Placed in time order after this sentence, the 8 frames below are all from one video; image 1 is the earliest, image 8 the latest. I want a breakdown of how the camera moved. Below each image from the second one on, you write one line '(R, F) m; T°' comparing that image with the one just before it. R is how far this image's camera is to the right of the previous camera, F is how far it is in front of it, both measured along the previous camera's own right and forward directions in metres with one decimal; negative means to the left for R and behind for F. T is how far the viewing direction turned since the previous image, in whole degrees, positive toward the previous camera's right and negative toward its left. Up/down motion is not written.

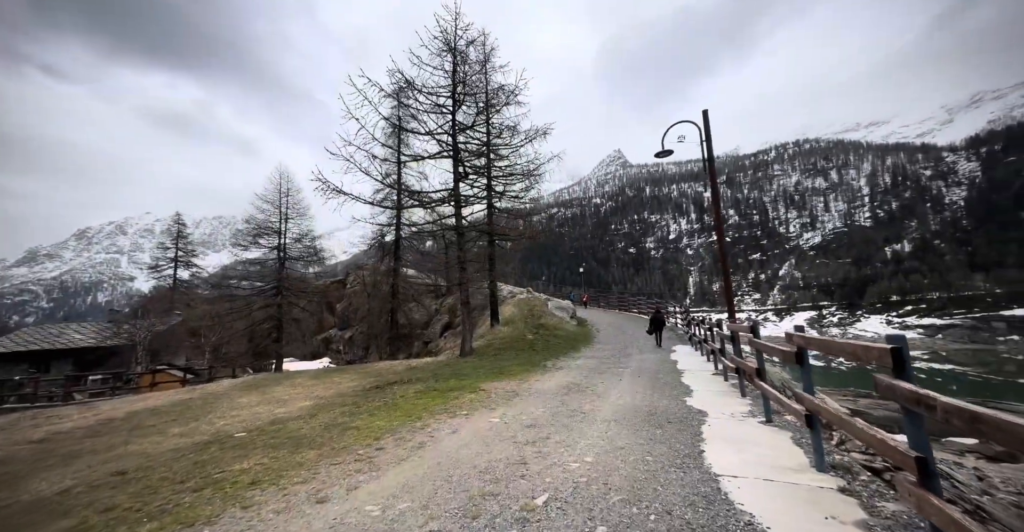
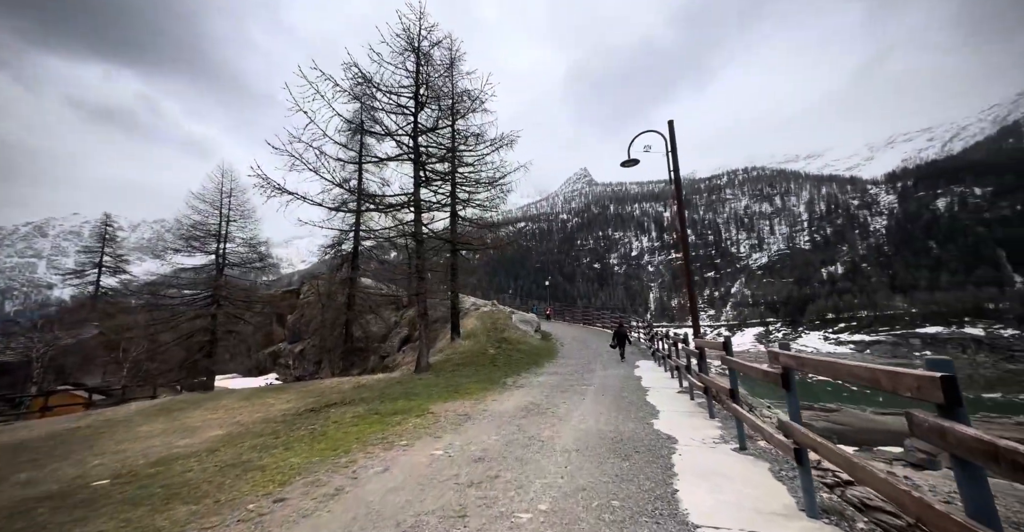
(+0.2, +0.6) m; +4°
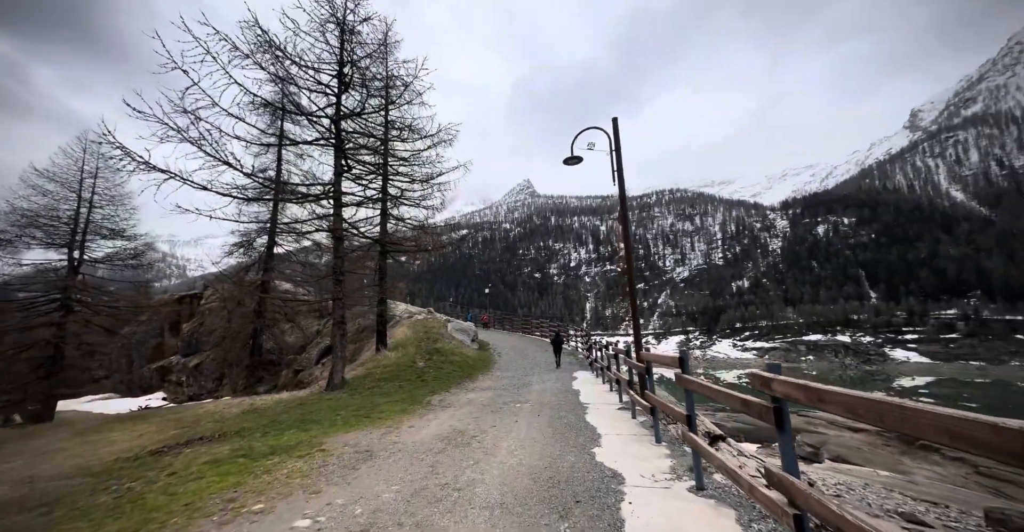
(+0.3, +1.0) m; +8°
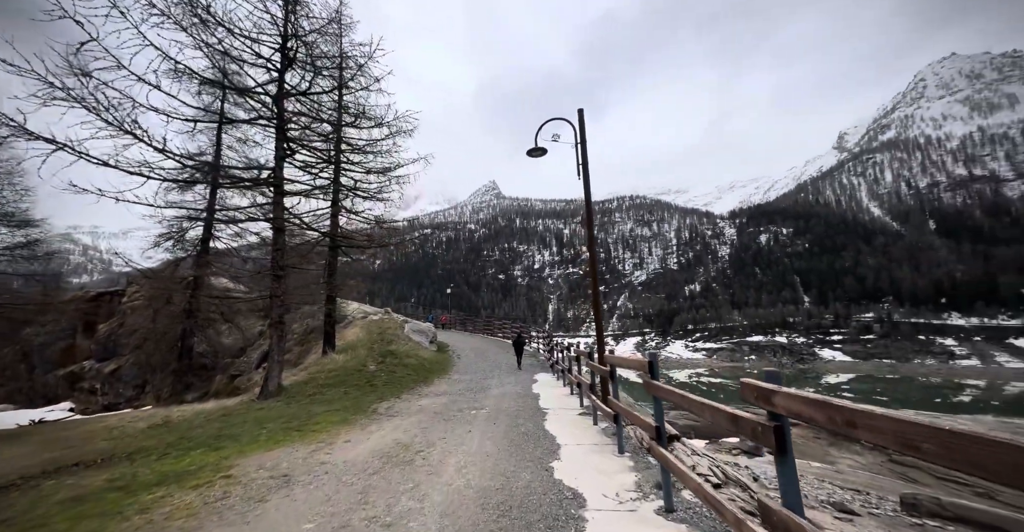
(+0.1, +0.6) m; +5°
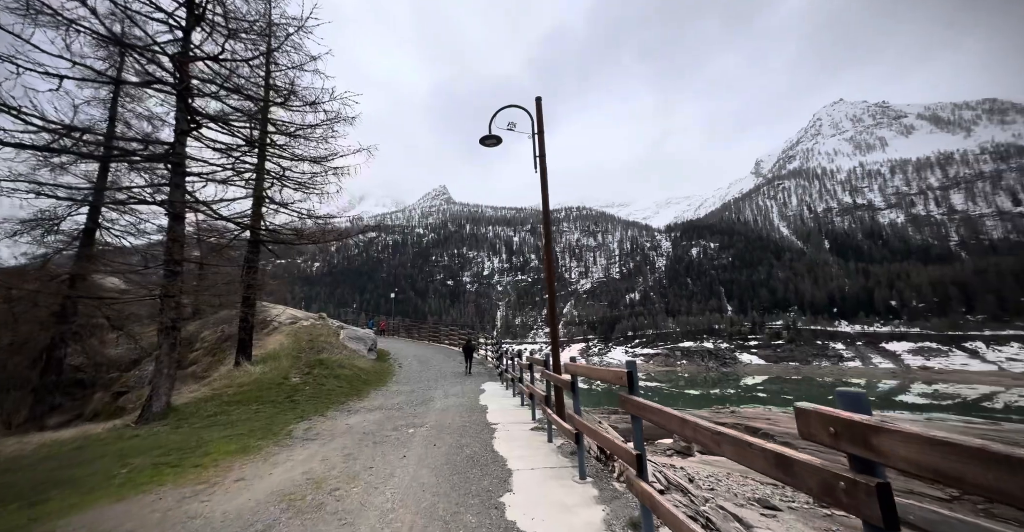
(0.0, +0.9) m; +7°
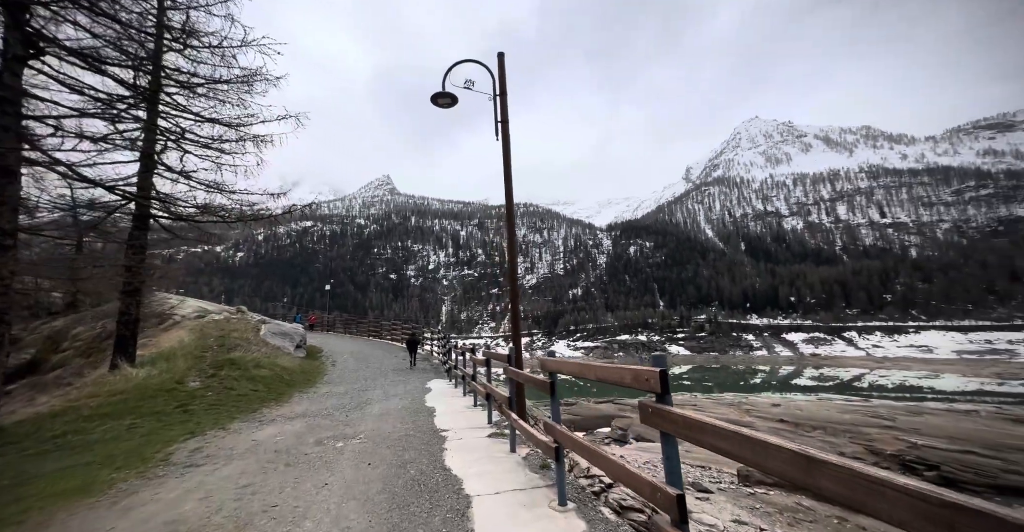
(-0.2, +1.3) m; +7°
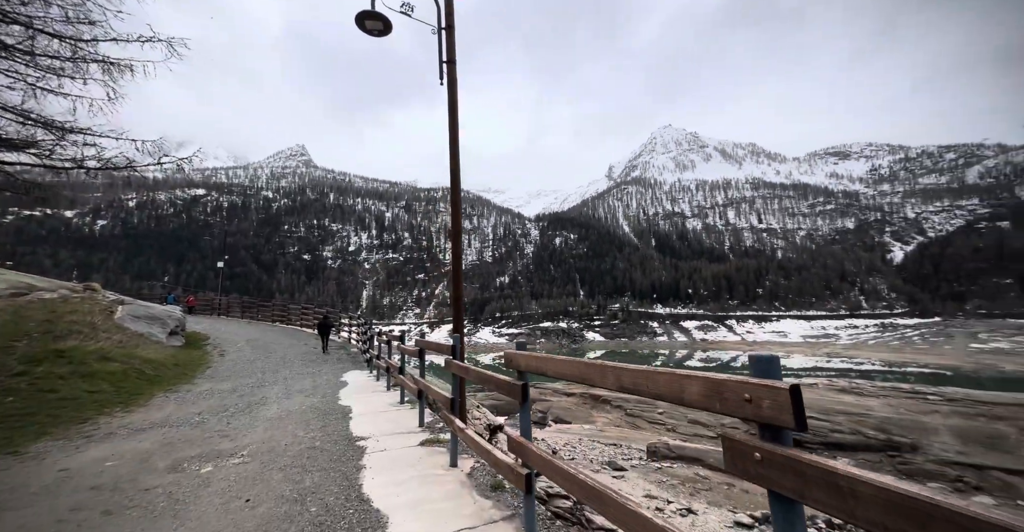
(-0.2, +1.4) m; +10°
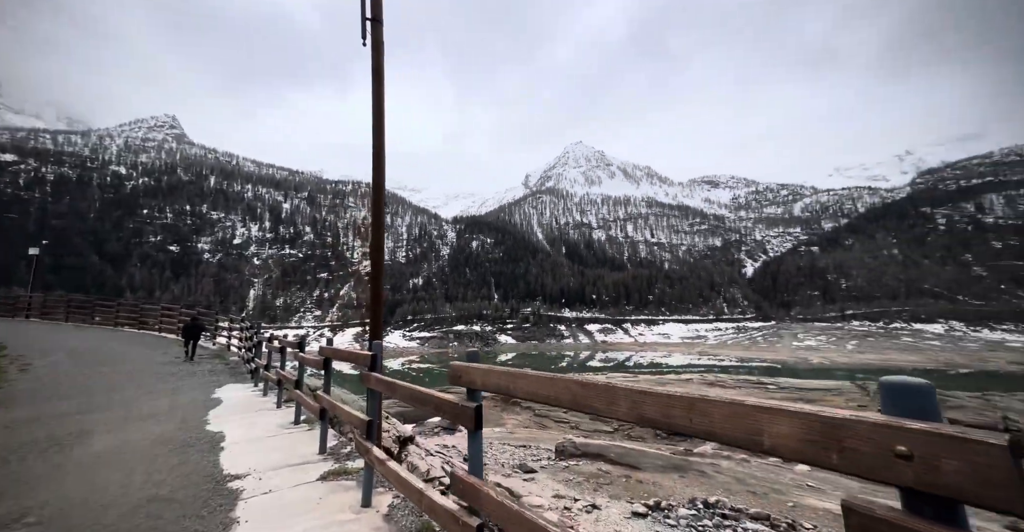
(-0.2, +0.9) m; +12°
